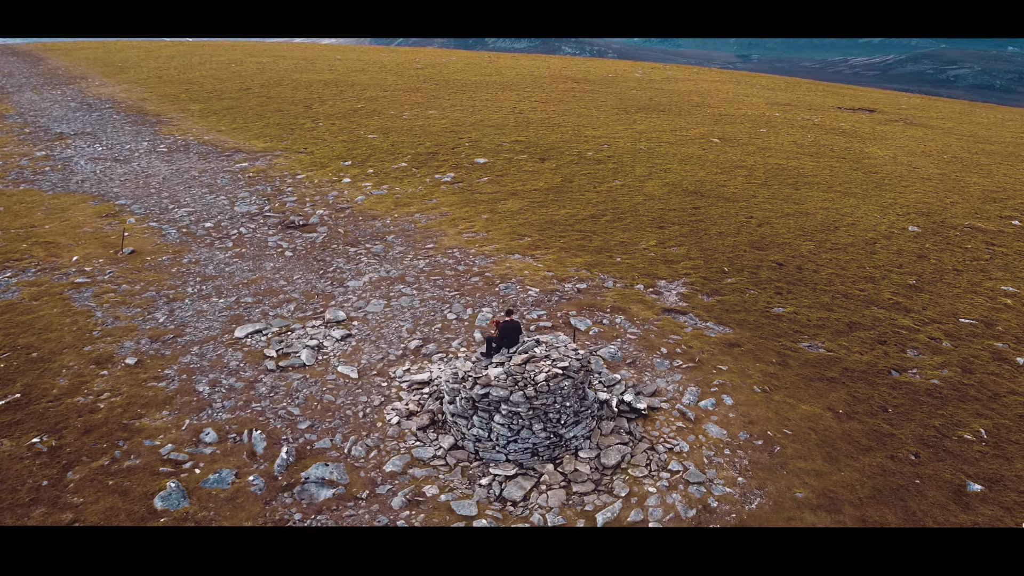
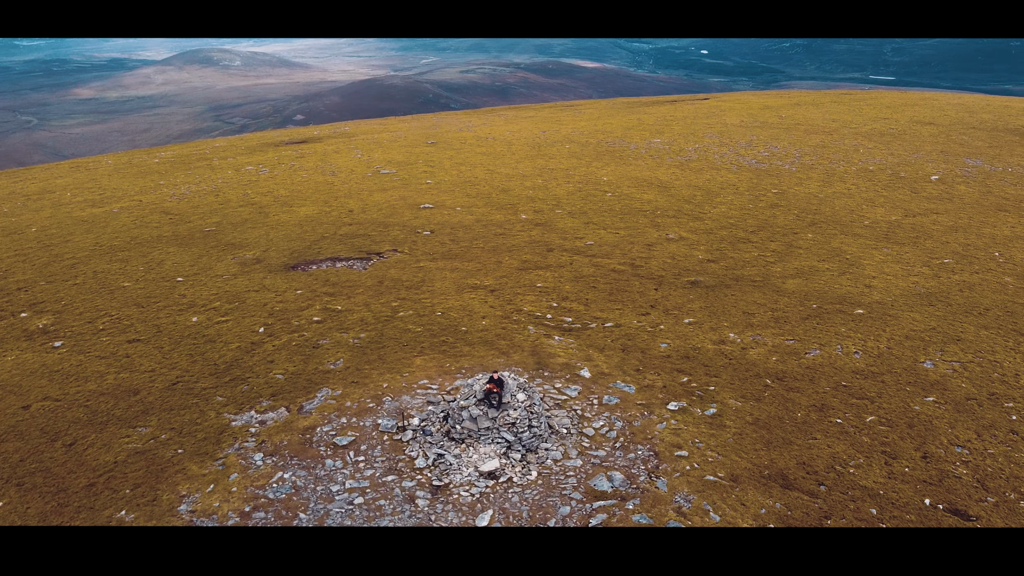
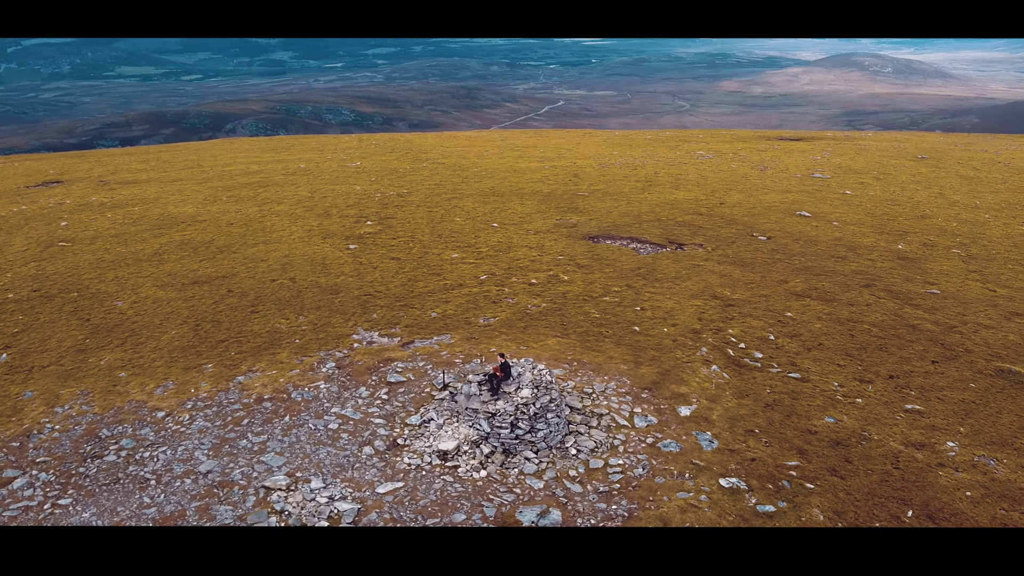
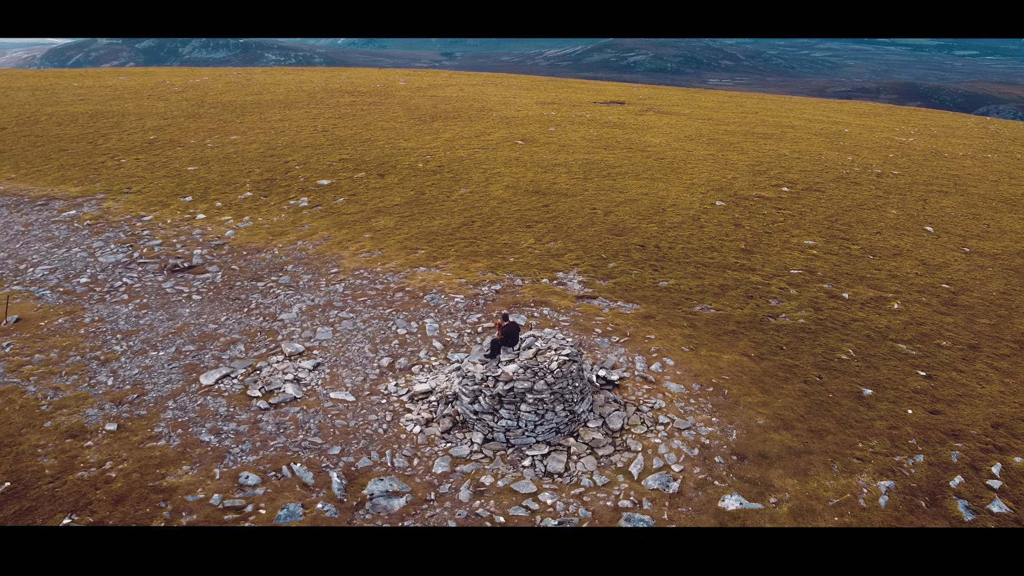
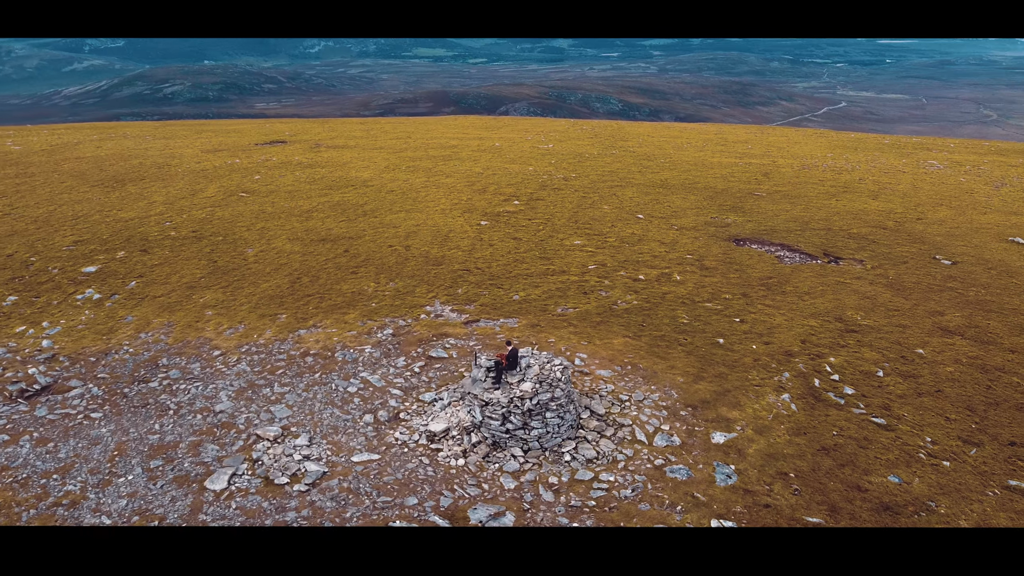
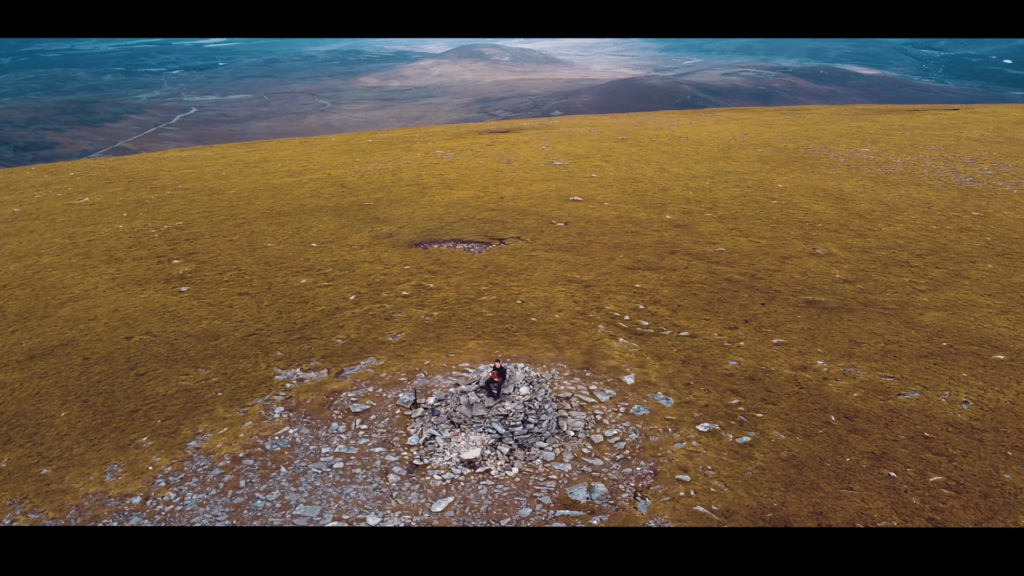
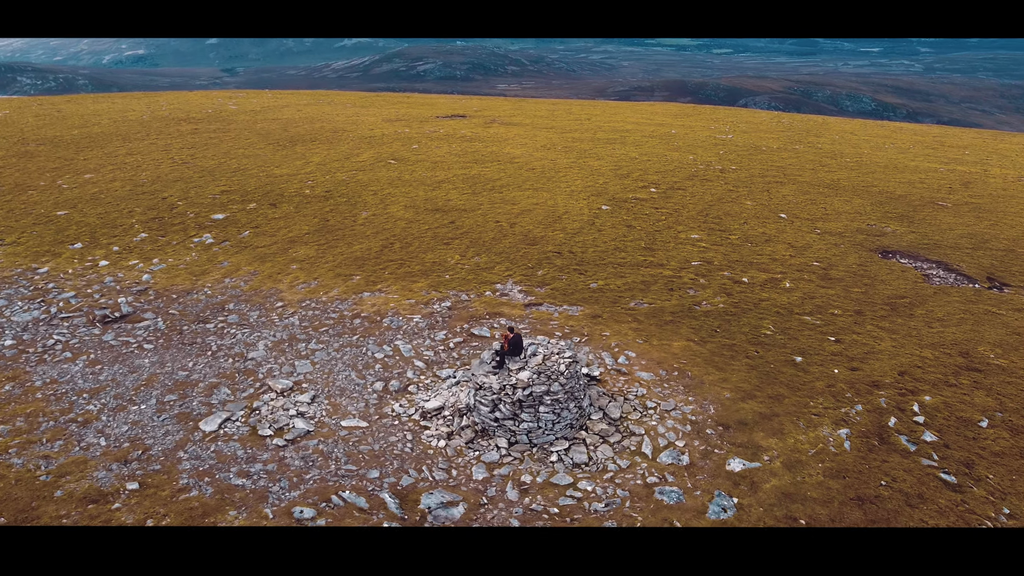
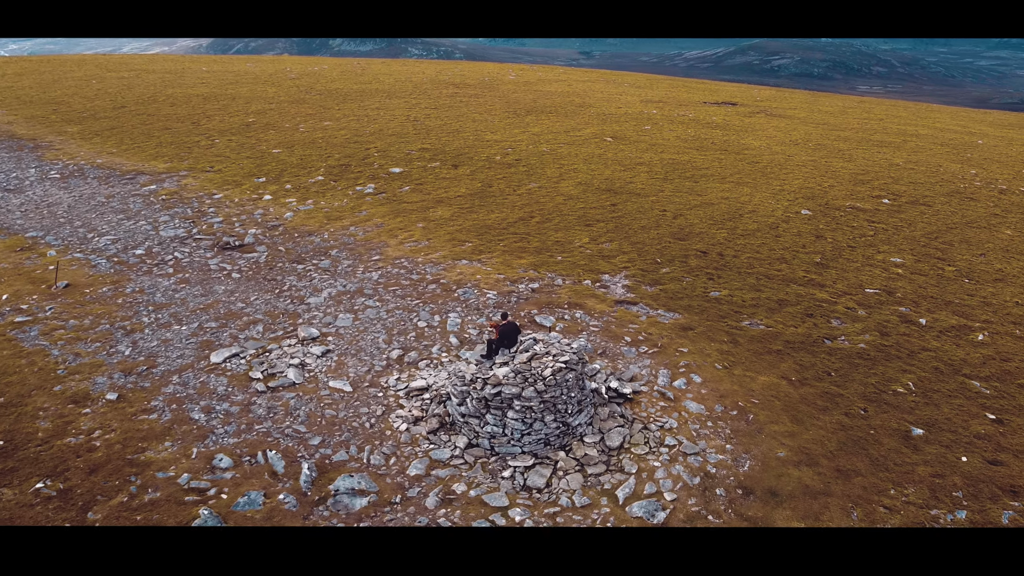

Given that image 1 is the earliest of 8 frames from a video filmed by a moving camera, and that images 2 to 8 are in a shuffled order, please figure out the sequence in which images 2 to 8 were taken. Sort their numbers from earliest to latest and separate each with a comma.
8, 4, 7, 5, 3, 6, 2
